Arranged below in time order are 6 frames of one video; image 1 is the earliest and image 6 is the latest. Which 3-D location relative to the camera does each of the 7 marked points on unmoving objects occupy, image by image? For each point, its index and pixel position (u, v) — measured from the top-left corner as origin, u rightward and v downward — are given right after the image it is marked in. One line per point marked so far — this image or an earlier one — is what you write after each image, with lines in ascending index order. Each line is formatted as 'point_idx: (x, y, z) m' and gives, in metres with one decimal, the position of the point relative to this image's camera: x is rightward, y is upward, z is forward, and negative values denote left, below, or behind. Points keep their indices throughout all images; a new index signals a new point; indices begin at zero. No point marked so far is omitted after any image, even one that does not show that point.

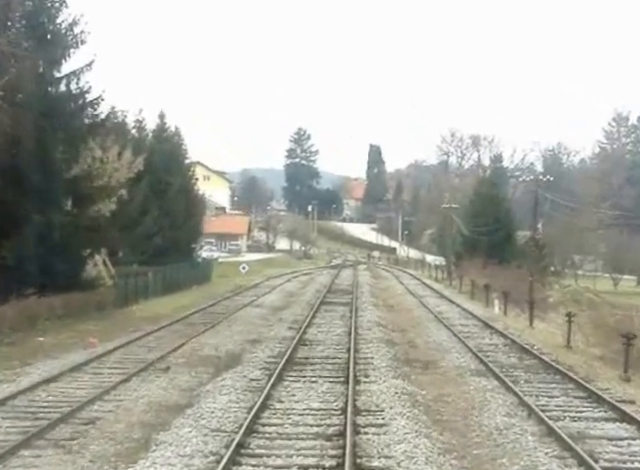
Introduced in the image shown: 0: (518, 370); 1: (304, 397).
0: (+4.0, -2.8, +19.0) m
1: (-0.3, -2.6, +15.1) m
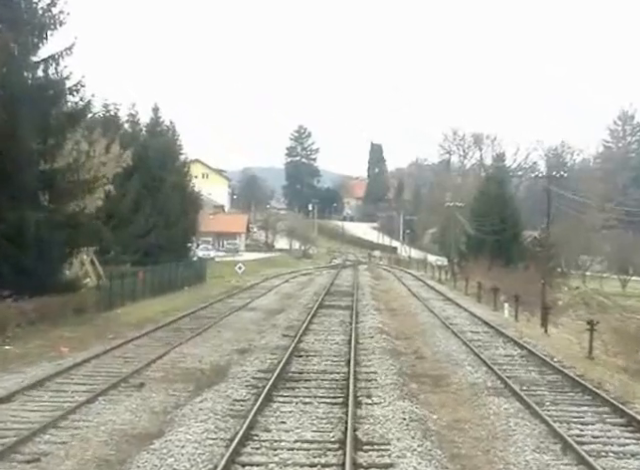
0: (+4.0, -2.8, +16.7) m
1: (-0.3, -2.6, +12.8) m
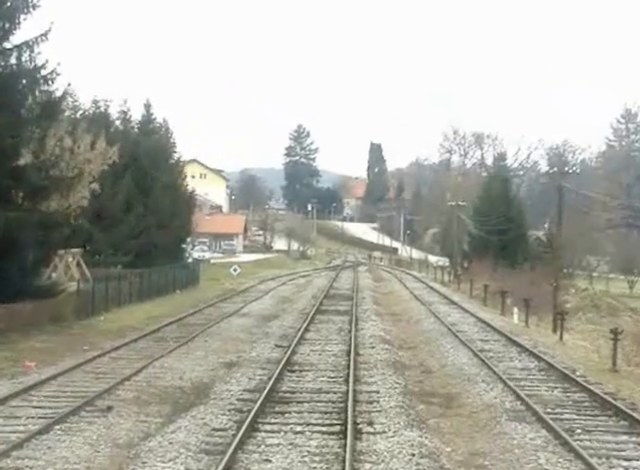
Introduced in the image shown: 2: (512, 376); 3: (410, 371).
0: (+3.9, -2.7, +14.6) m
1: (-0.4, -2.6, +10.7) m
2: (+3.7, -2.7, +18.0) m
3: (+1.8, -2.7, +18.6) m
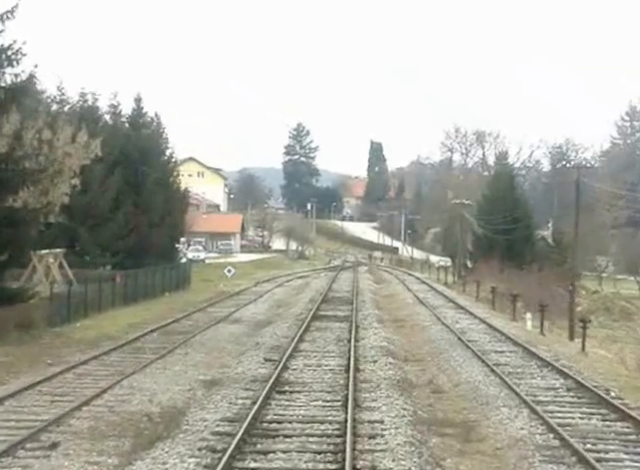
0: (+3.8, -2.7, +12.0) m
1: (-0.5, -2.6, +8.1) m
2: (+3.6, -2.7, +15.5) m
3: (+1.7, -2.7, +16.0) m
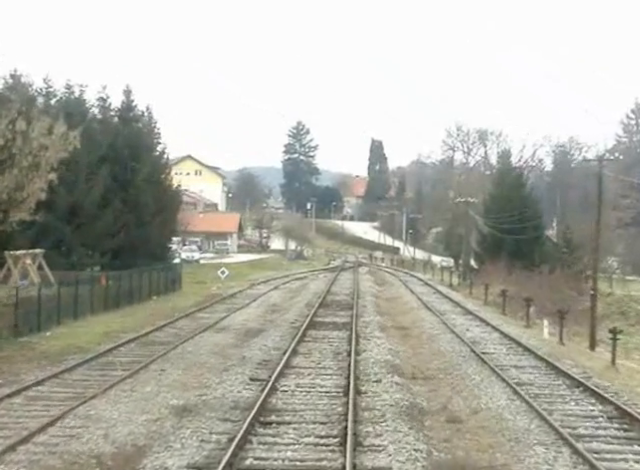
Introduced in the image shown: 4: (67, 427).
0: (+3.7, -2.7, +9.3) m
1: (-0.6, -2.6, +5.4) m
2: (+3.5, -2.7, +12.8) m
3: (+1.6, -2.7, +13.3) m
4: (-3.5, -2.6, +12.8) m
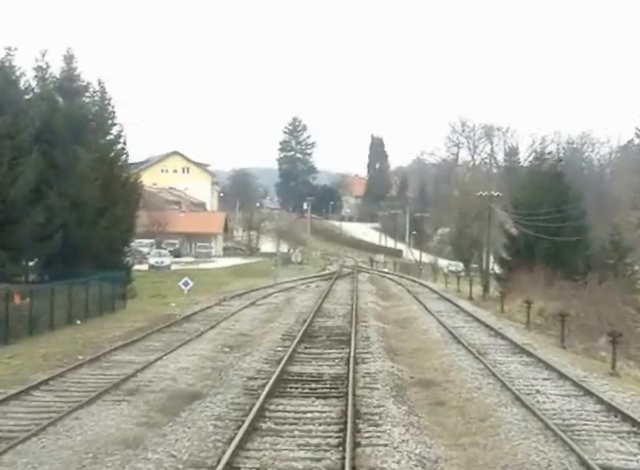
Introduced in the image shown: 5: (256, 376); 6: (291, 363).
0: (+3.2, -2.7, -1.4) m
1: (-1.1, -2.5, -5.3) m
2: (+3.1, -2.7, +2.1) m
3: (+1.2, -2.7, +2.6) m
4: (-3.9, -2.6, +2.1) m
5: (-1.2, -2.7, +18.1) m
6: (-0.6, -2.6, +19.7) m
